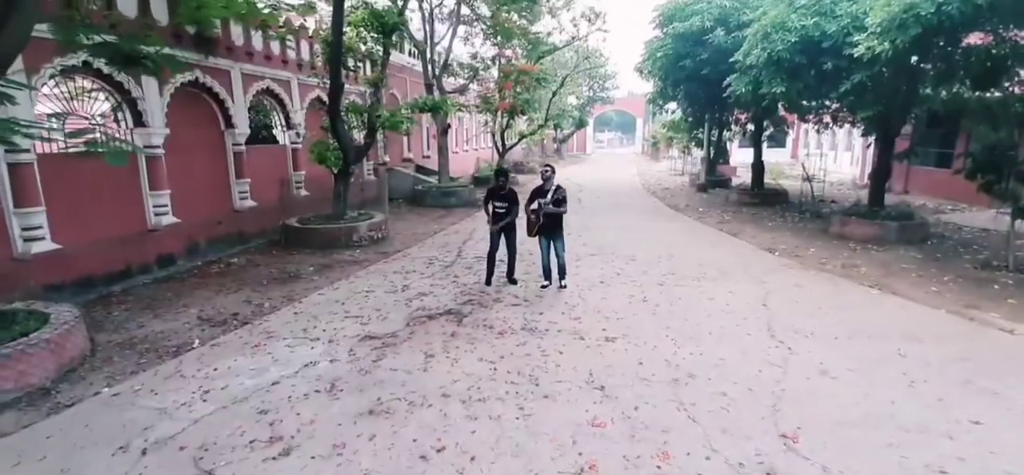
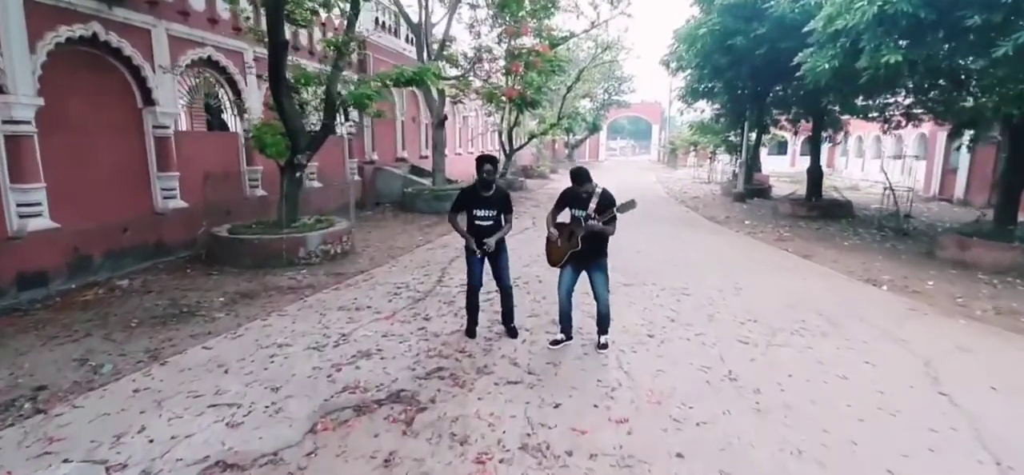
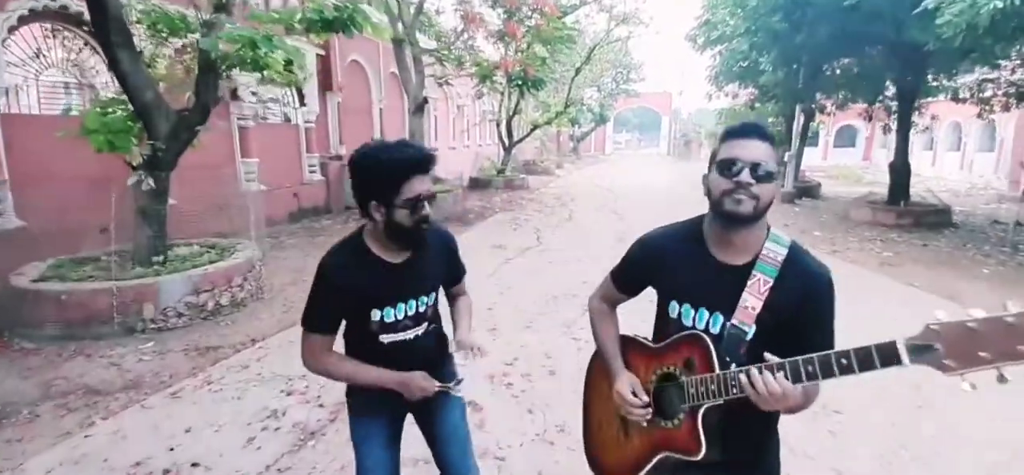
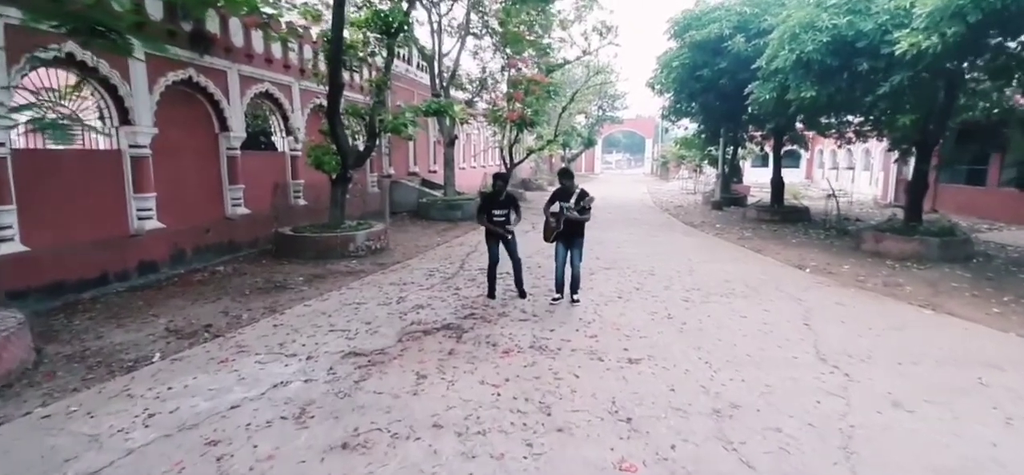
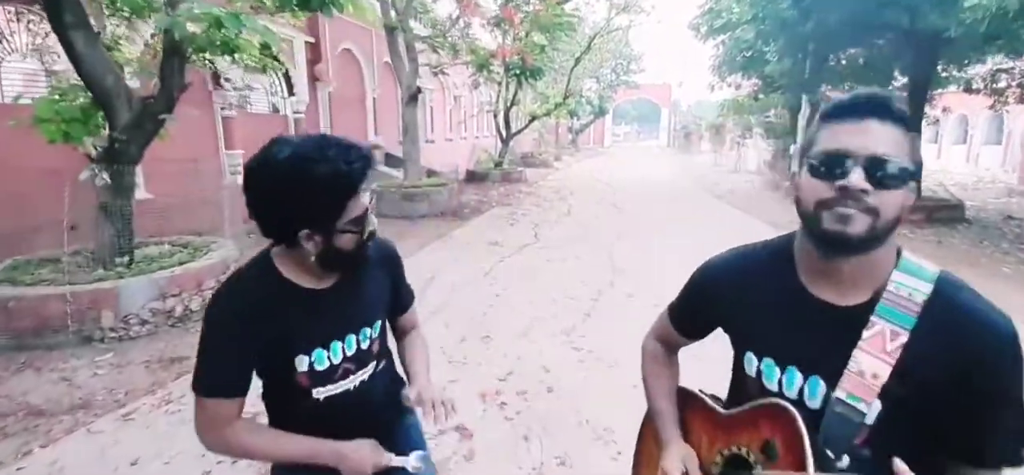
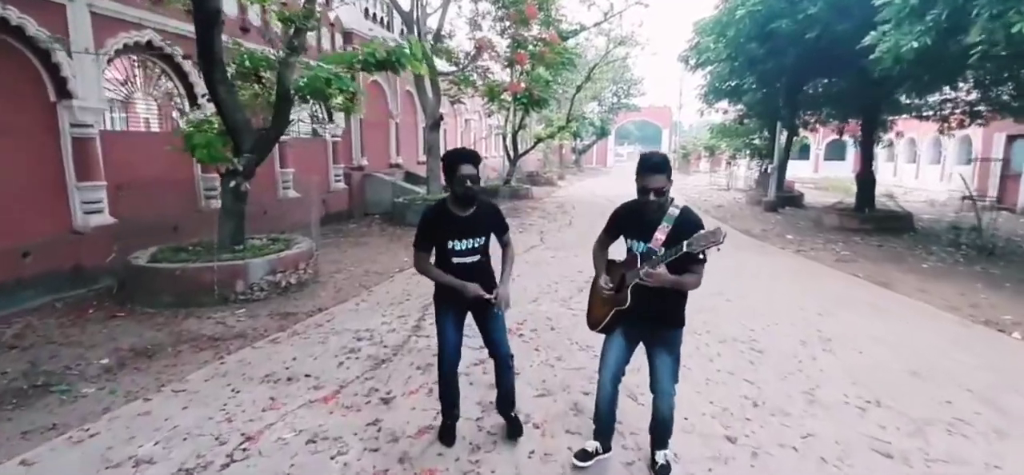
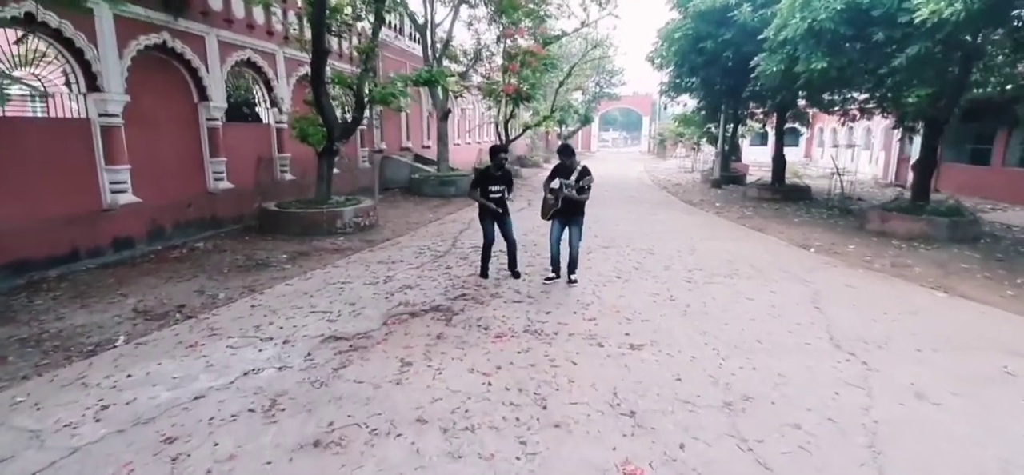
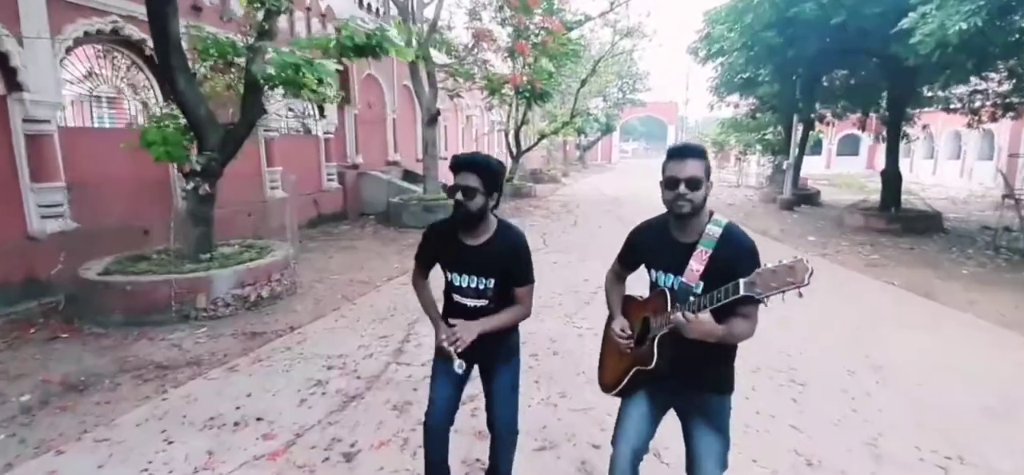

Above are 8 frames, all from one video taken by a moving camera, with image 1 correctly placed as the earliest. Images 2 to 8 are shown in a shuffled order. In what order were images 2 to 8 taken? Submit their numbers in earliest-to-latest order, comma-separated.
4, 7, 2, 6, 8, 3, 5
